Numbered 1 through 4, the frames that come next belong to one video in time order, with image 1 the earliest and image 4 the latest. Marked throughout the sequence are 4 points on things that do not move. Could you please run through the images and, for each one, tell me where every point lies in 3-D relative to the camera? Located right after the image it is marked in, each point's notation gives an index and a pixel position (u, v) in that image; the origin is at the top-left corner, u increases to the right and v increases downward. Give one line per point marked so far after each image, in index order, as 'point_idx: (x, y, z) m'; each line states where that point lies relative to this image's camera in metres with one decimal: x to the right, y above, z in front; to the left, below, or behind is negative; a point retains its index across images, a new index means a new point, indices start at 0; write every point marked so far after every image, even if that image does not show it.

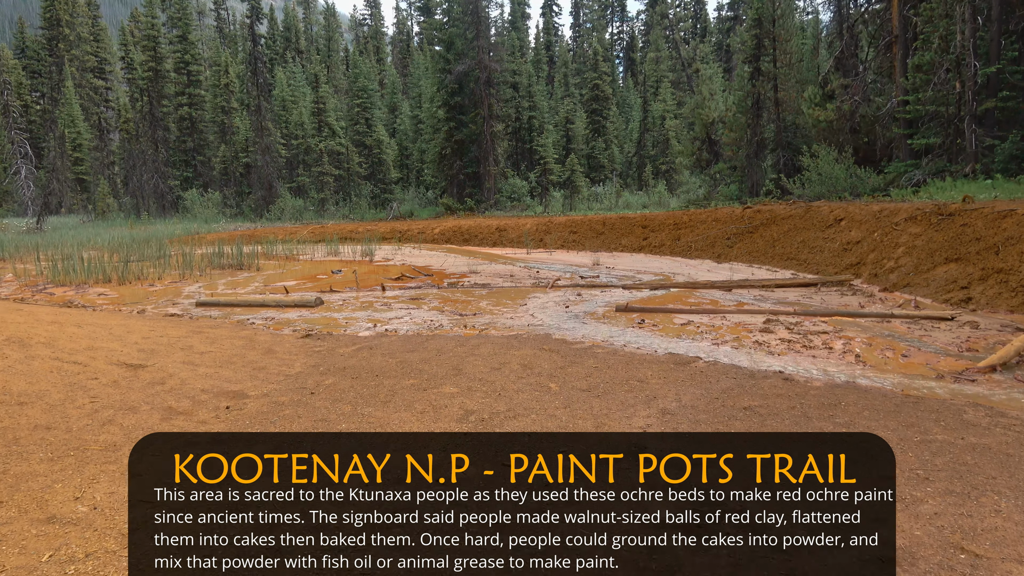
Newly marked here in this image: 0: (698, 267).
0: (+3.4, +0.4, +14.0) m
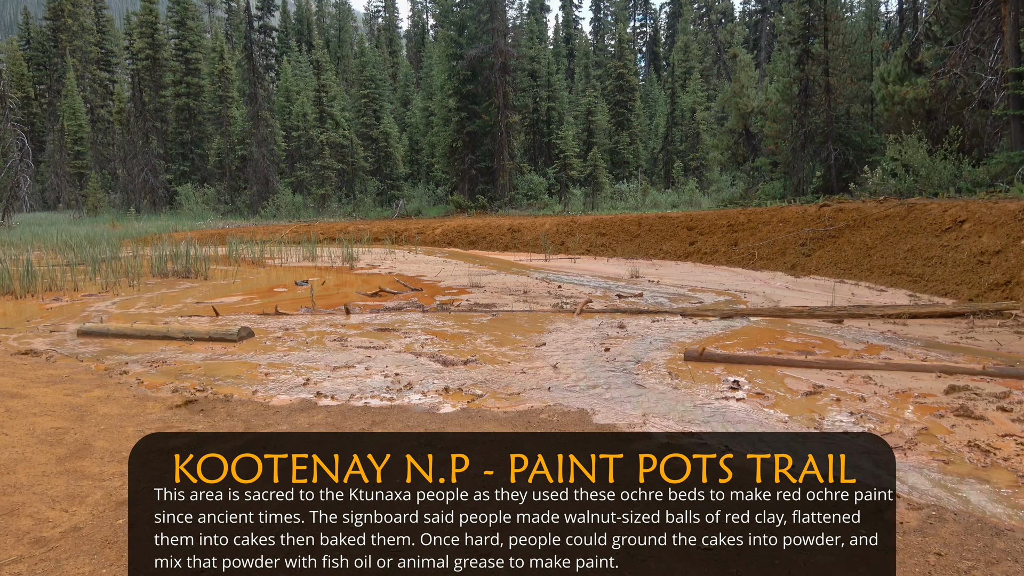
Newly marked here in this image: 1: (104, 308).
0: (+3.6, +0.1, +10.6) m
1: (-5.2, -0.3, +9.6) m
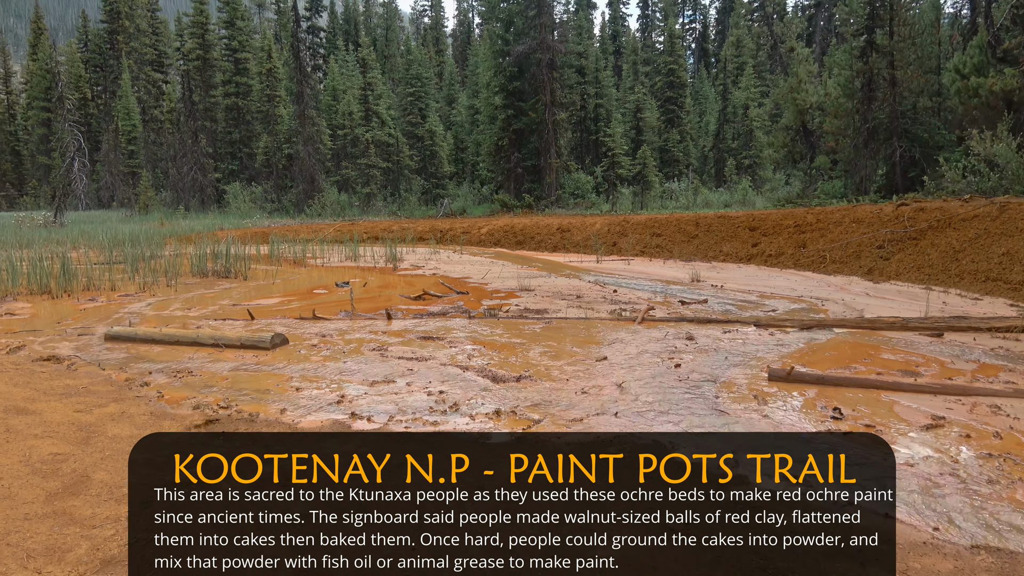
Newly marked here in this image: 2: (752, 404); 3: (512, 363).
0: (+4.3, 0.0, +9.7) m
1: (-4.5, -0.3, +9.2) m
2: (+1.5, -0.7, +4.8) m
3: (0.0, -0.6, +6.0) m
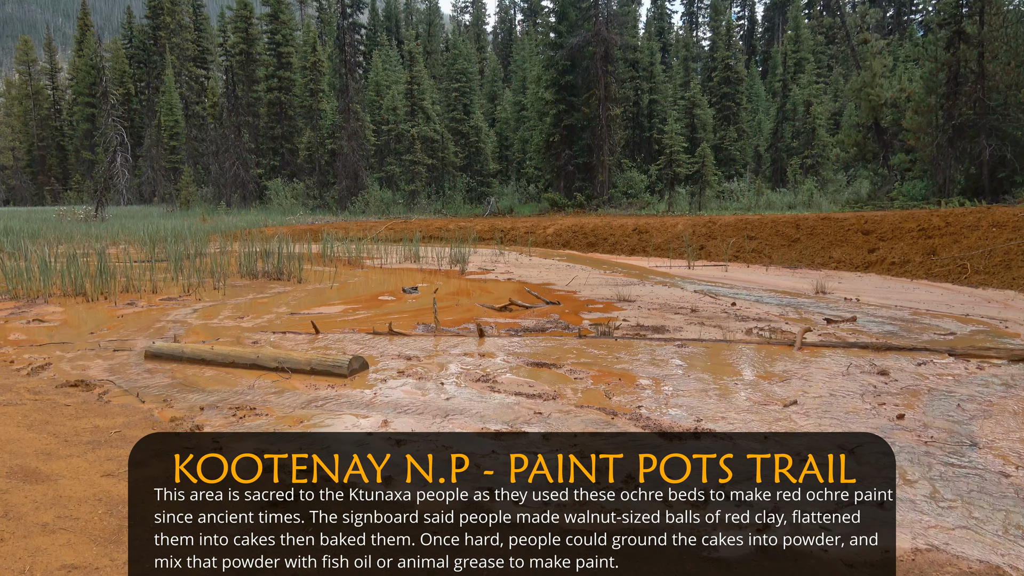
0: (+5.4, -0.2, +8.1) m
1: (-3.5, -0.3, +8.0) m
2: (+2.4, -0.9, +3.3) m
3: (+0.9, -0.7, +4.5) m
